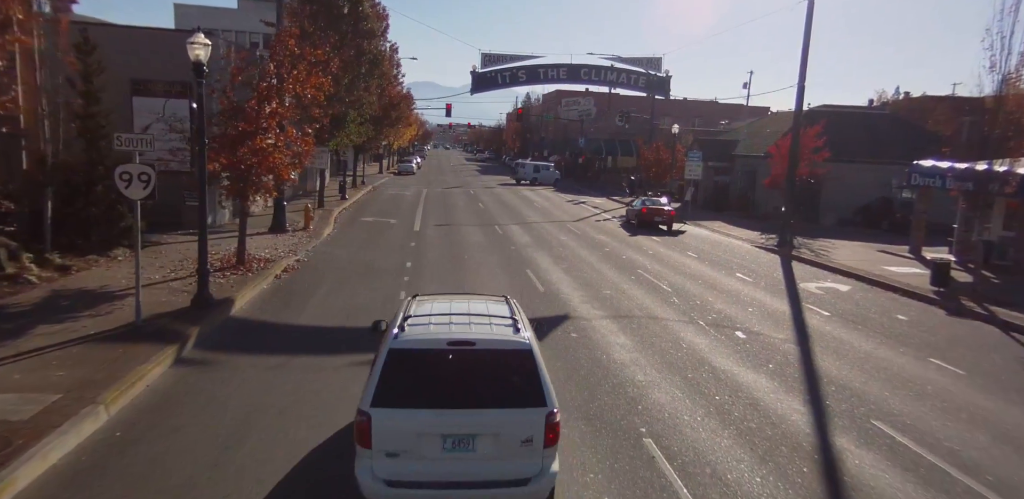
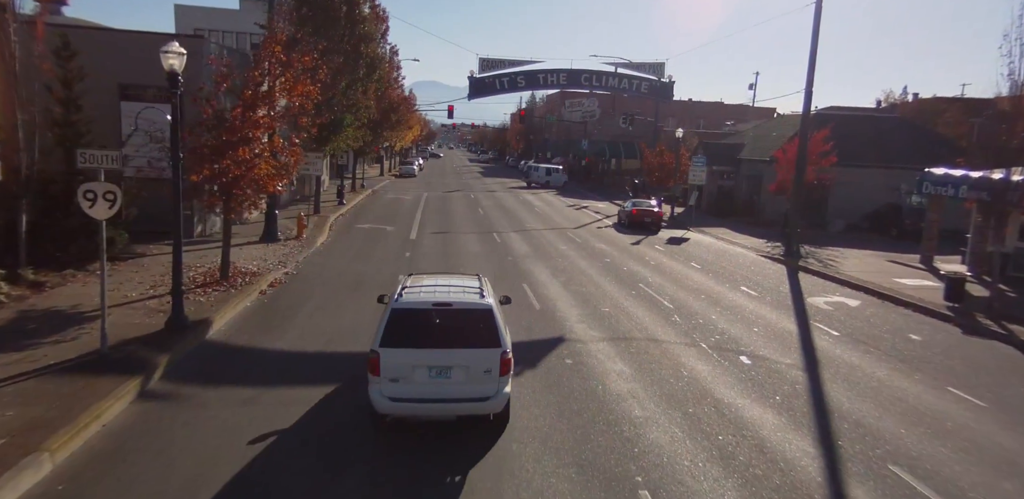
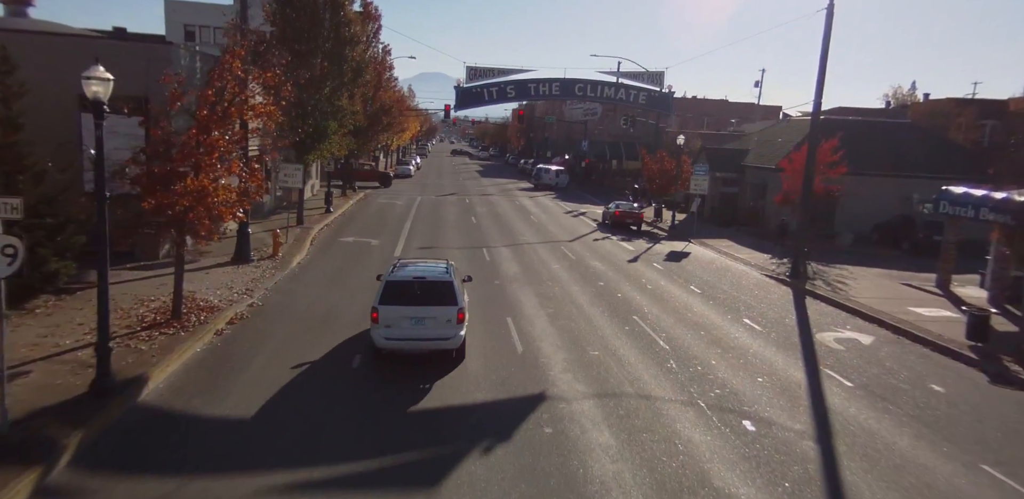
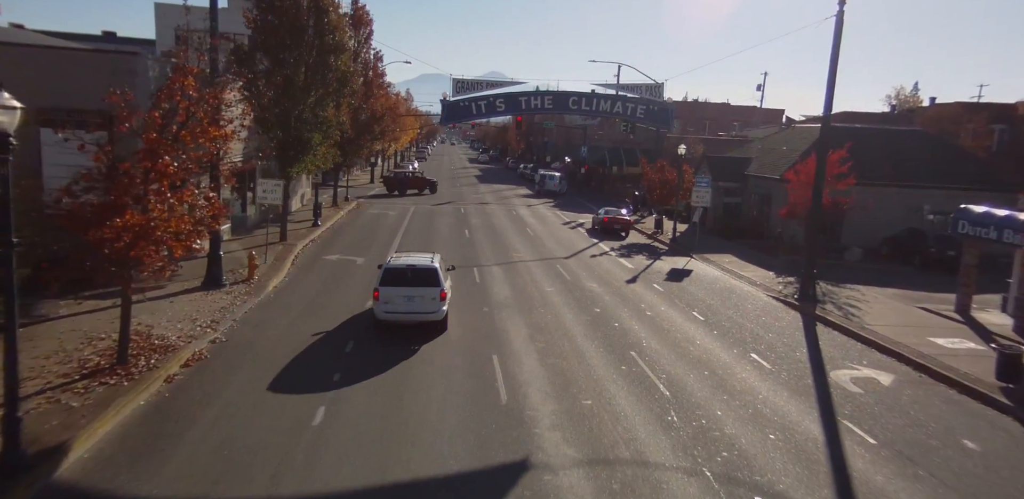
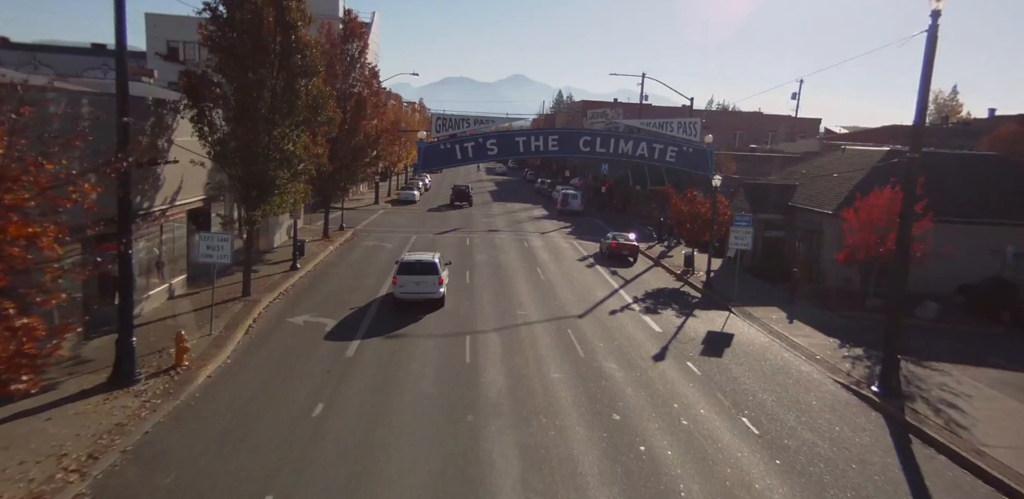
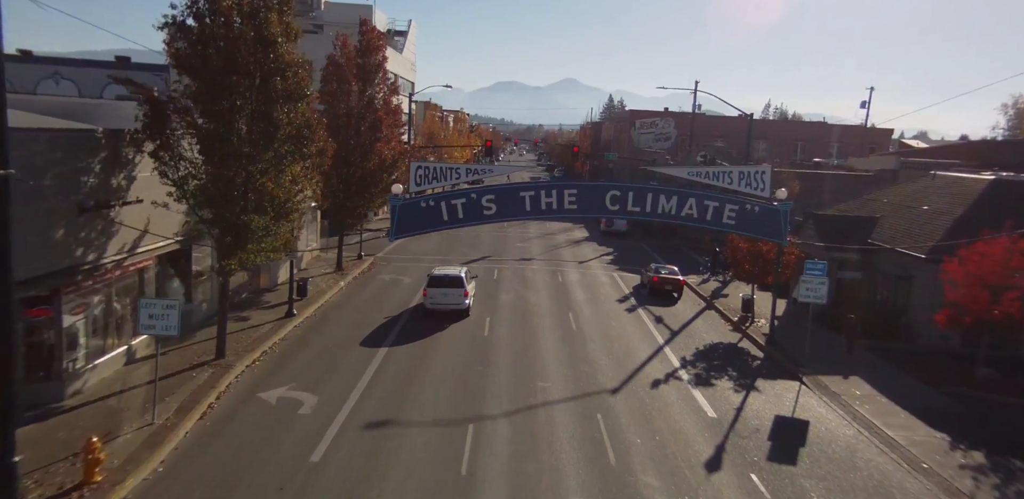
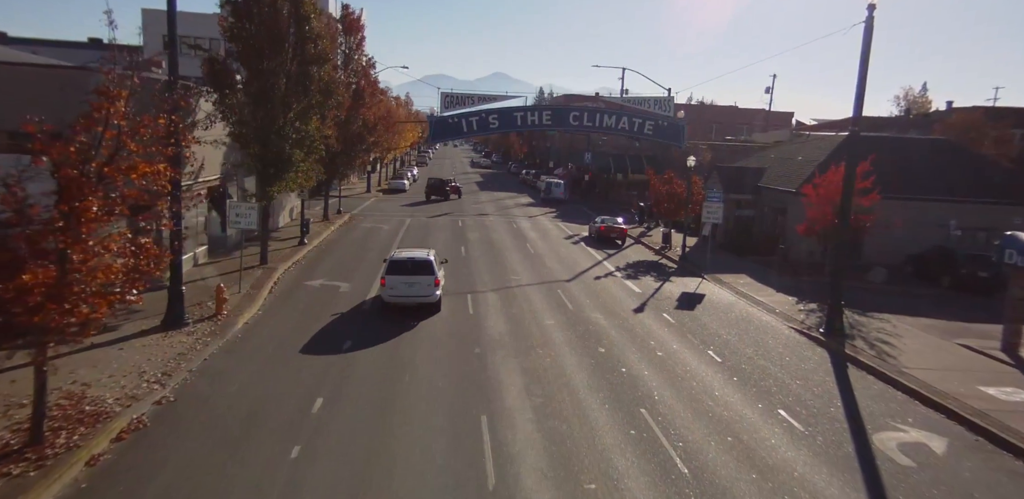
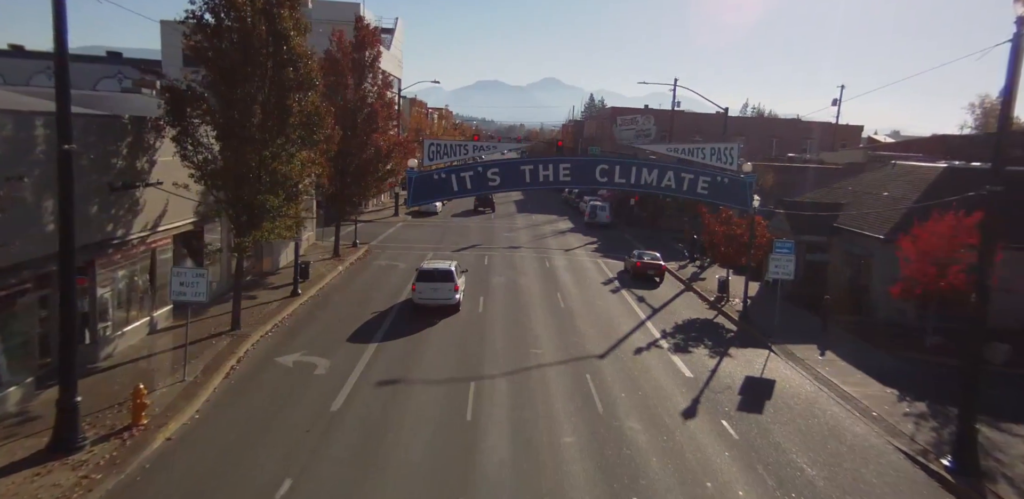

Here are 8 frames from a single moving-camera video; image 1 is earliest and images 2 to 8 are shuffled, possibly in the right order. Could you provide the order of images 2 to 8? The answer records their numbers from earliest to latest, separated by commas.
2, 3, 4, 7, 5, 8, 6
